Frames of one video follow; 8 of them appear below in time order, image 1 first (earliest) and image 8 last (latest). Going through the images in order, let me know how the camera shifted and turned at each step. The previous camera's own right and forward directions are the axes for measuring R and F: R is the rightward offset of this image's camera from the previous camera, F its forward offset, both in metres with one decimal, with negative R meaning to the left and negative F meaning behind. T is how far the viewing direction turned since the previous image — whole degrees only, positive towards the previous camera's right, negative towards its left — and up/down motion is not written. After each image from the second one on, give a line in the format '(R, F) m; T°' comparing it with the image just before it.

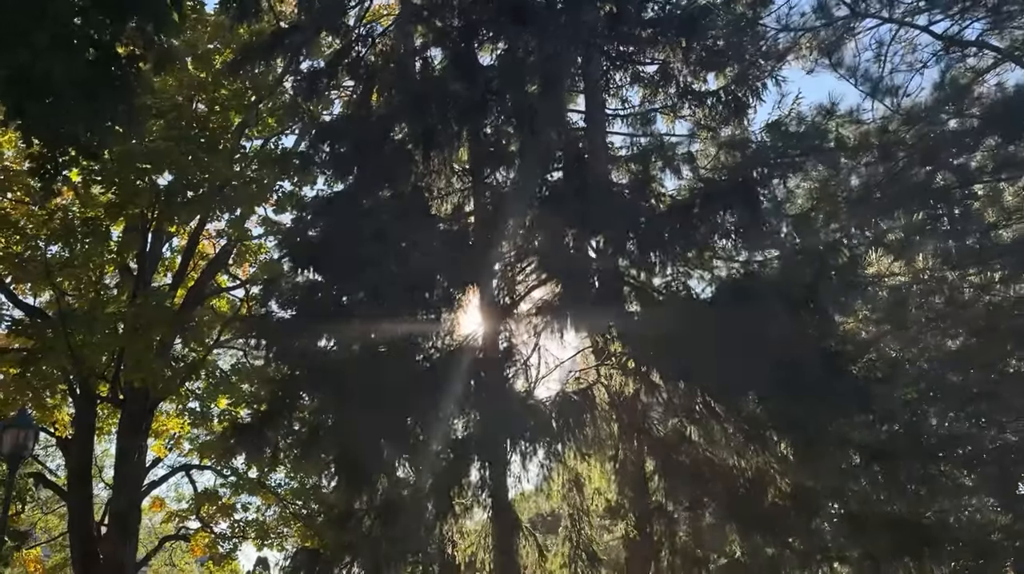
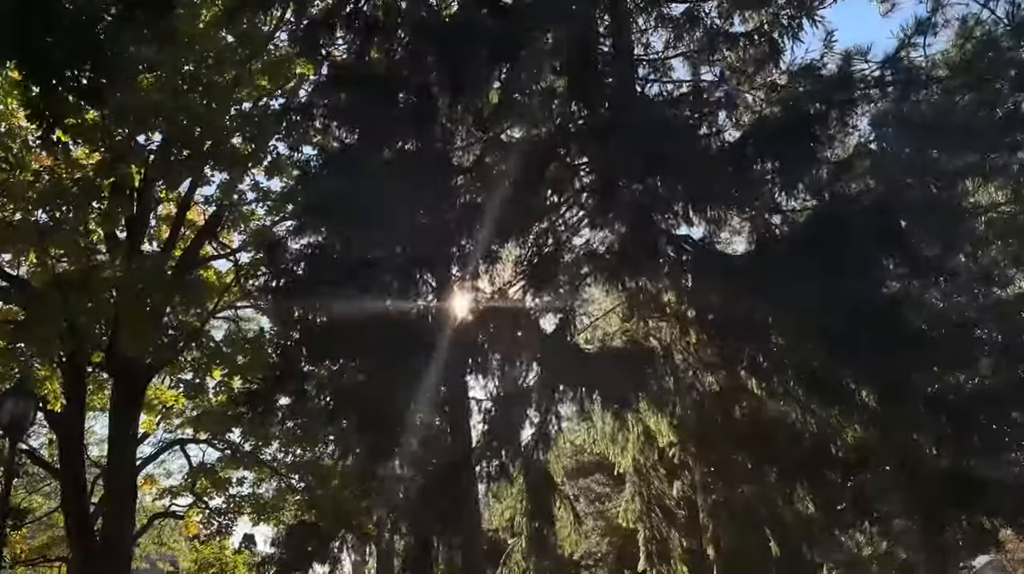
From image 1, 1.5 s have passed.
(-0.4, +0.4) m; +2°
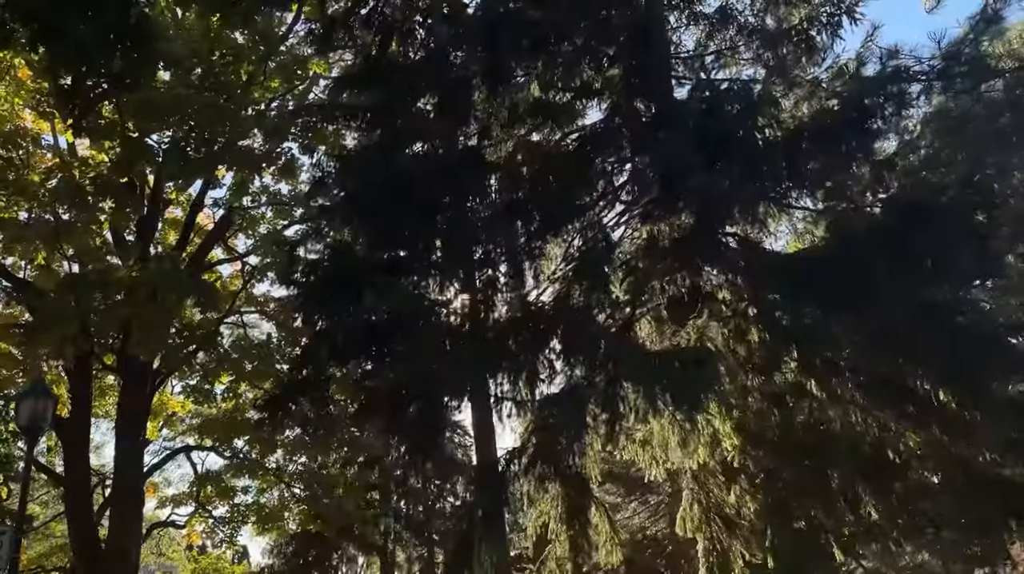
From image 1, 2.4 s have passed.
(-0.3, +0.2) m; +1°
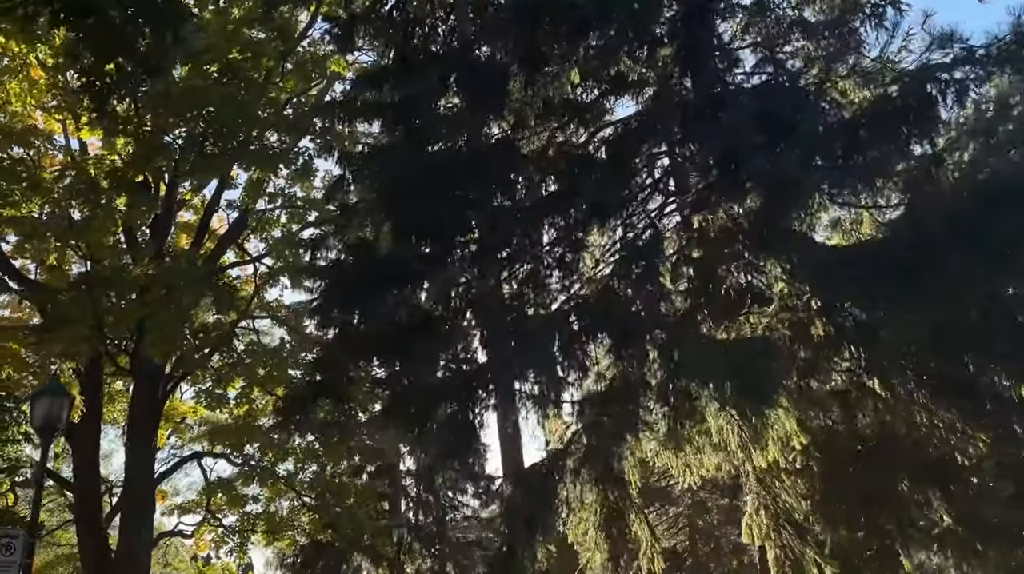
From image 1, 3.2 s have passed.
(-0.2, +0.3) m; 0°
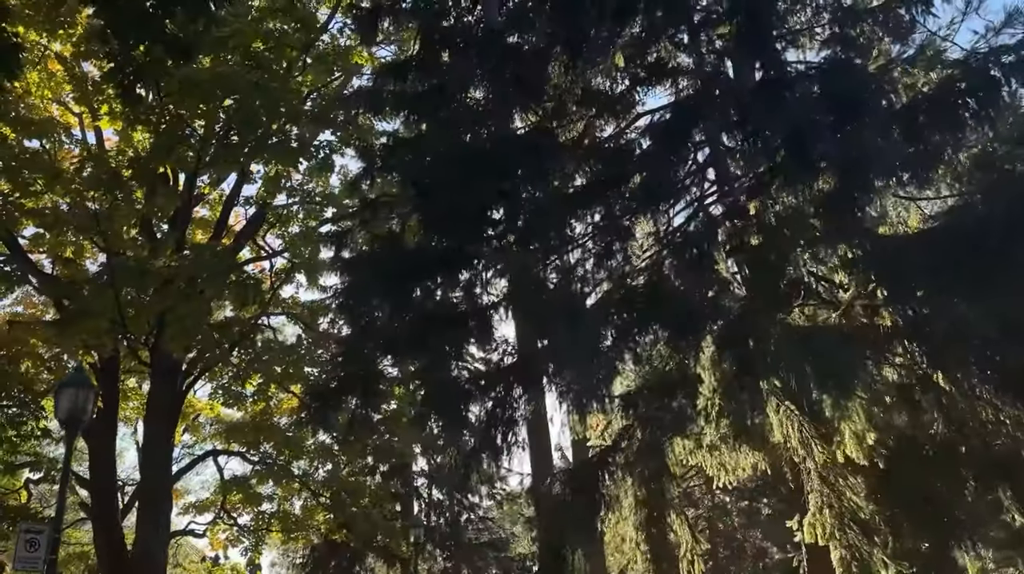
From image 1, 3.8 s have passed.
(-0.2, +0.2) m; 0°
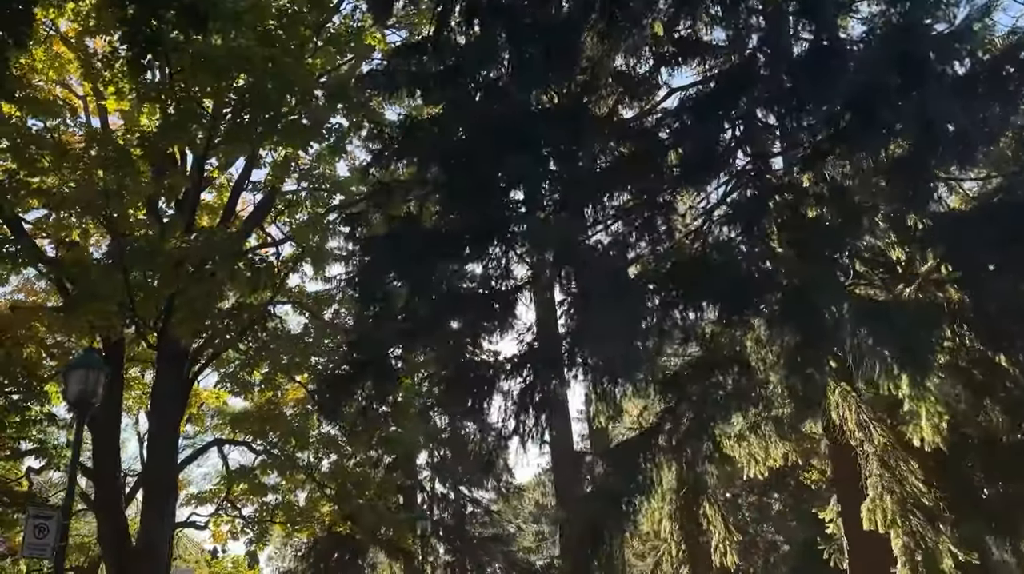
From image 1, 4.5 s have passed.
(-0.2, +0.2) m; 0°
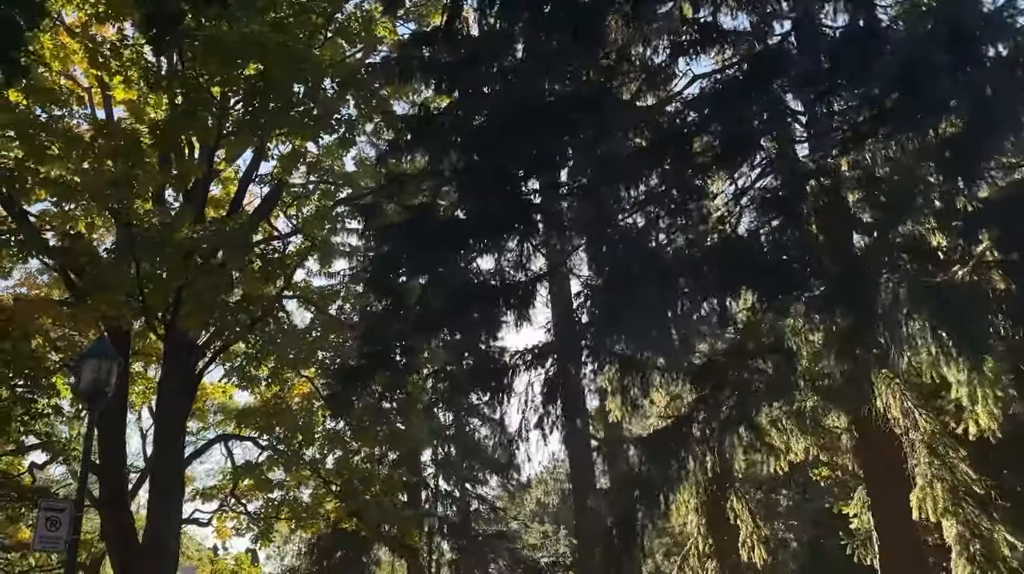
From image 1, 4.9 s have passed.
(-0.2, +0.1) m; 0°
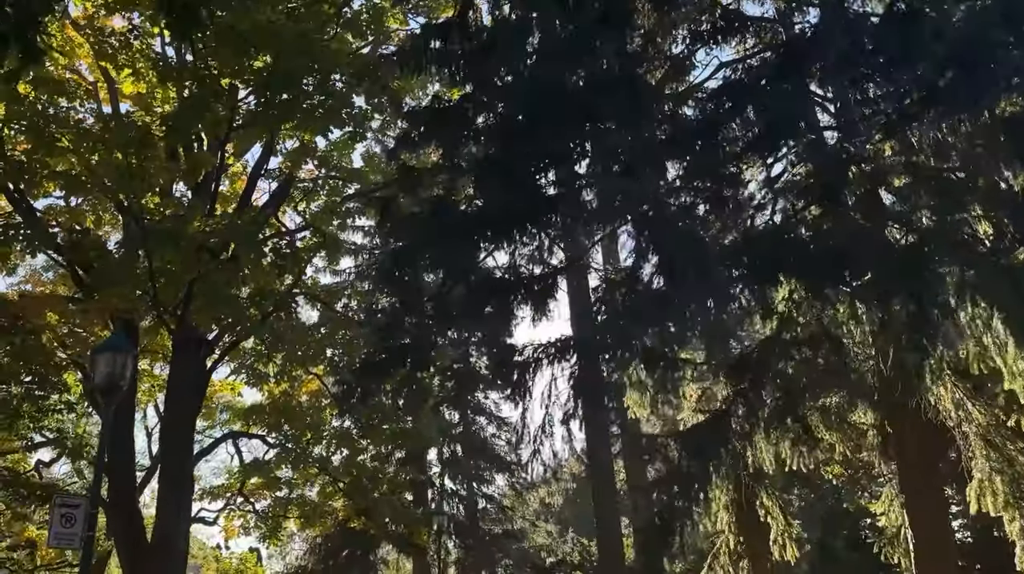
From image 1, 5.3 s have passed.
(-0.2, +0.1) m; 0°
